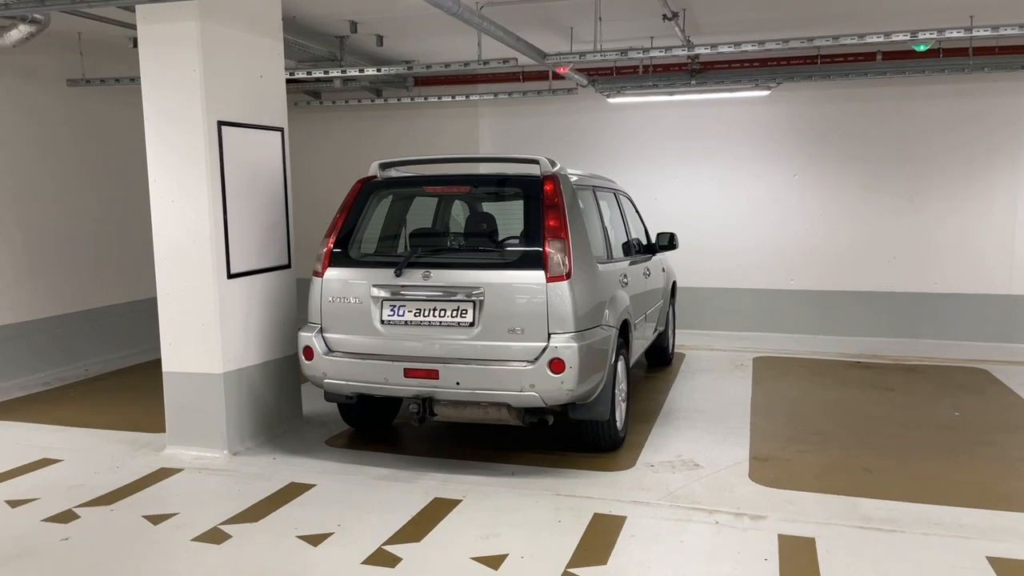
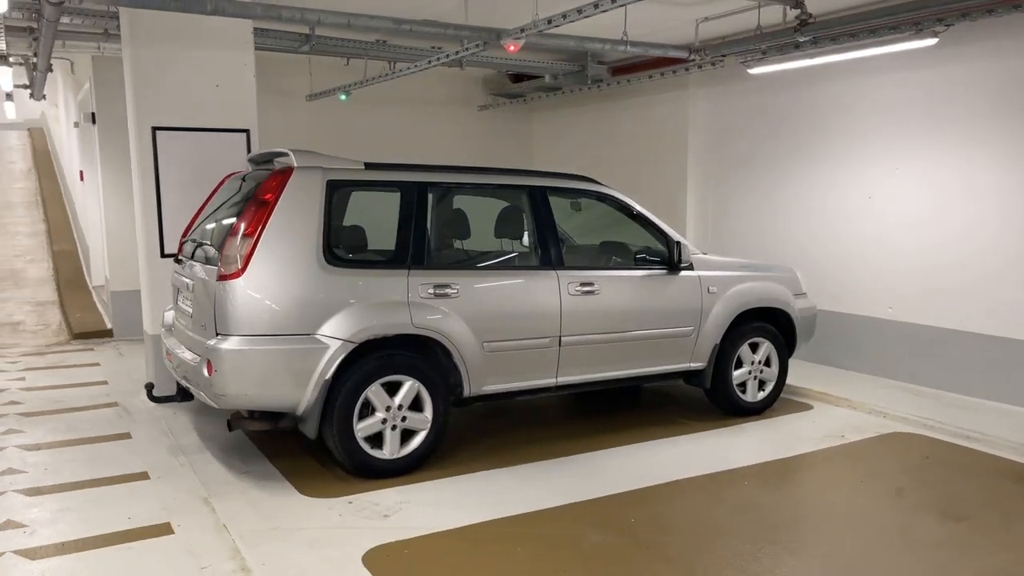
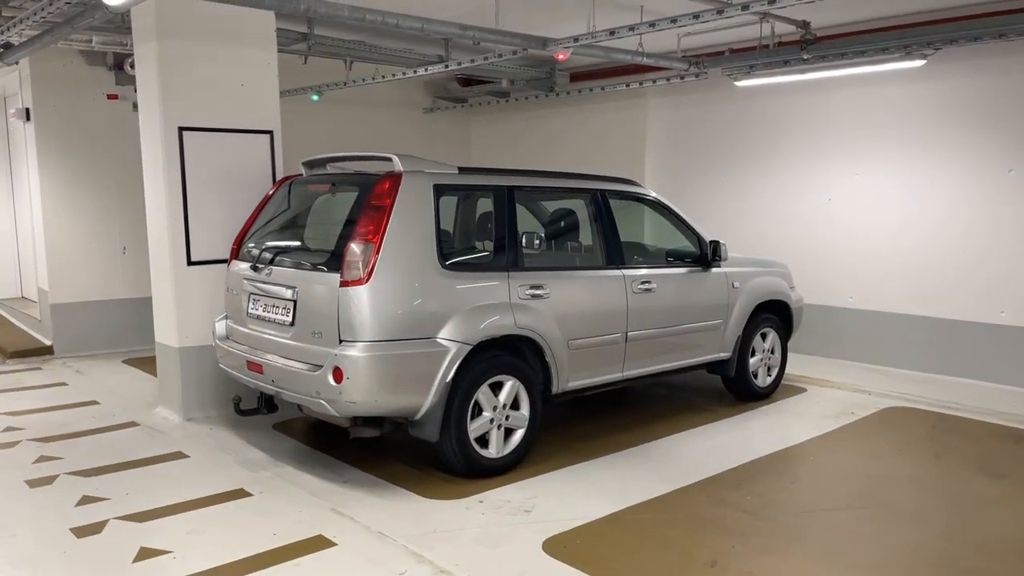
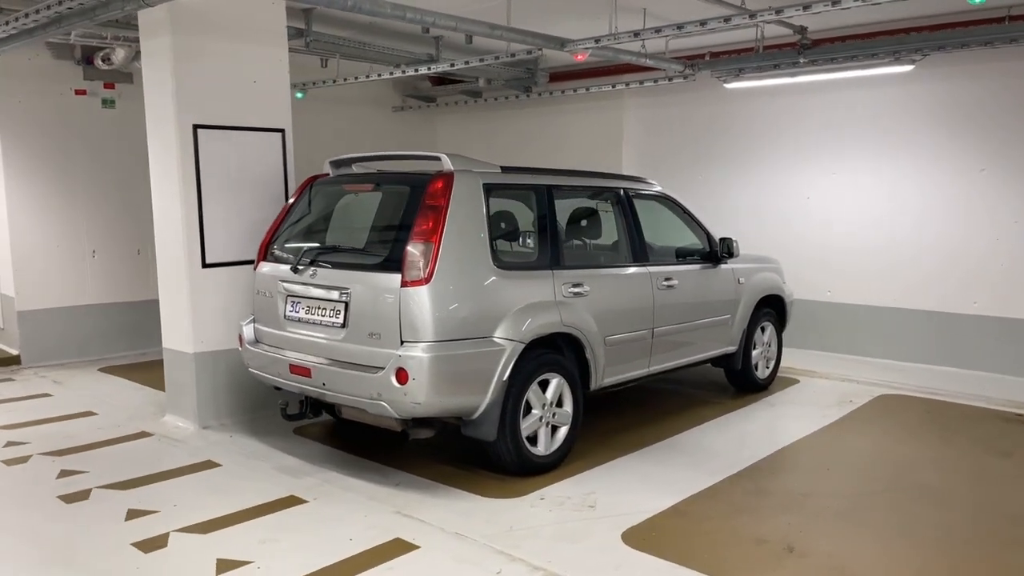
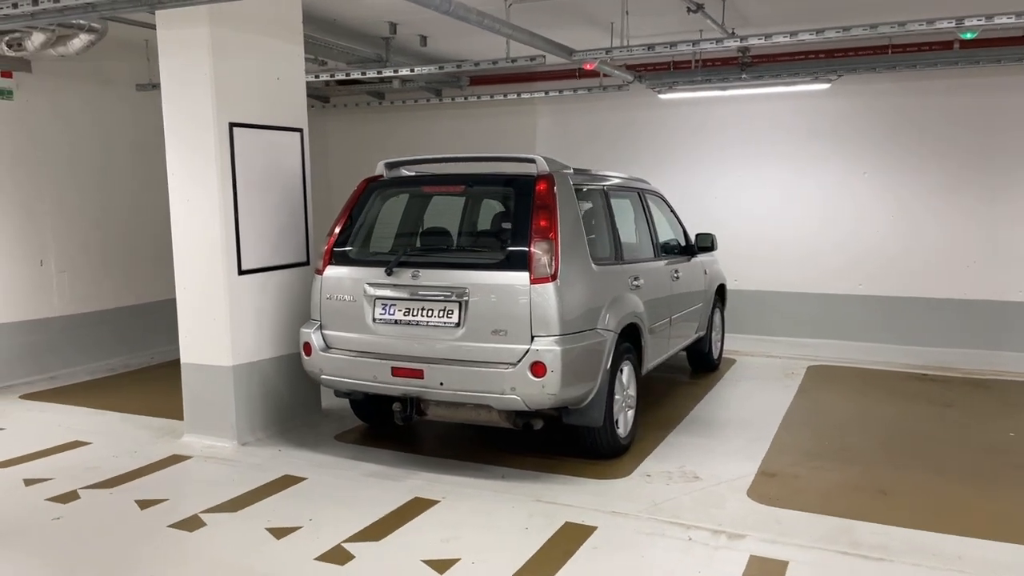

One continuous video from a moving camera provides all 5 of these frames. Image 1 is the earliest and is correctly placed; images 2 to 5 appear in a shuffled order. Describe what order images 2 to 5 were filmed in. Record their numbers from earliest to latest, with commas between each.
5, 4, 3, 2
